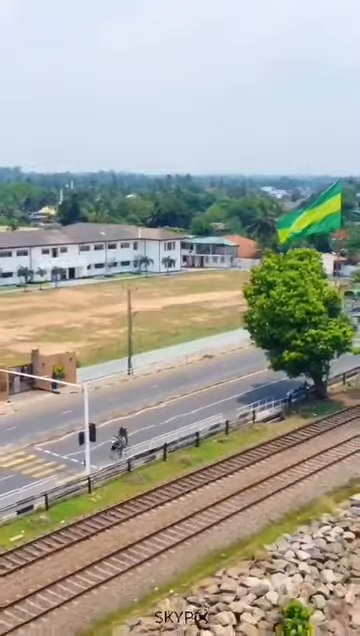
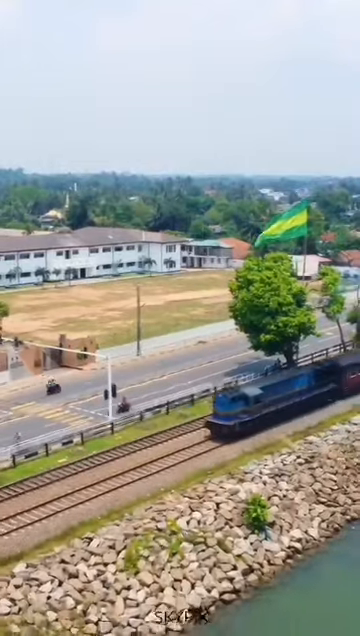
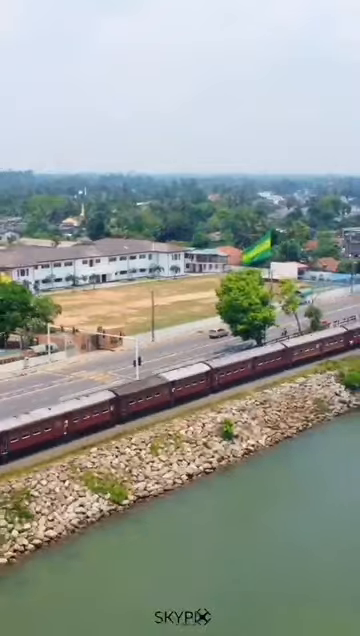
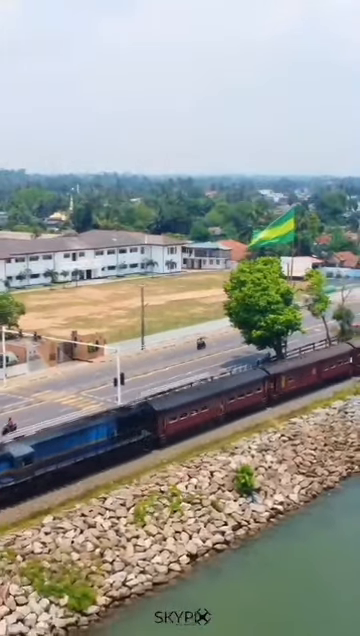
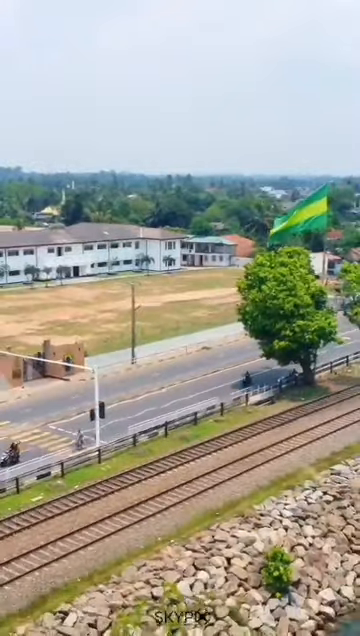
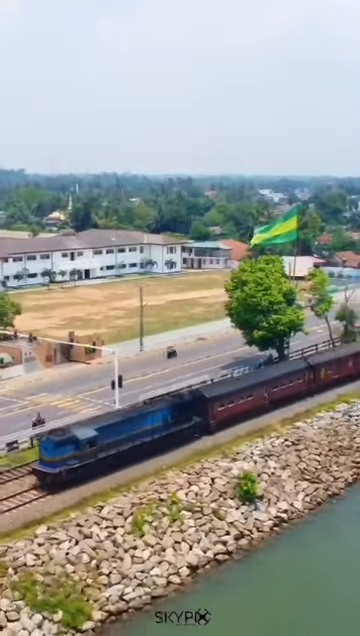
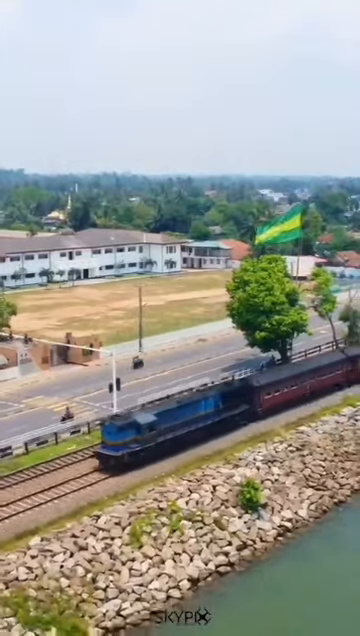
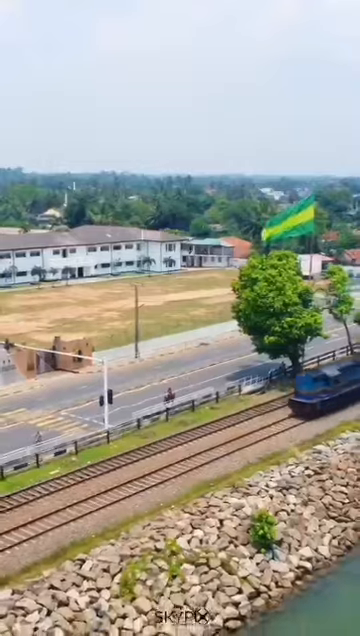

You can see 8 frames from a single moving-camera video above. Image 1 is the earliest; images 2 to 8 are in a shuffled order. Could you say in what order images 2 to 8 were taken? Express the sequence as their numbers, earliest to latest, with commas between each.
5, 8, 2, 7, 6, 4, 3
